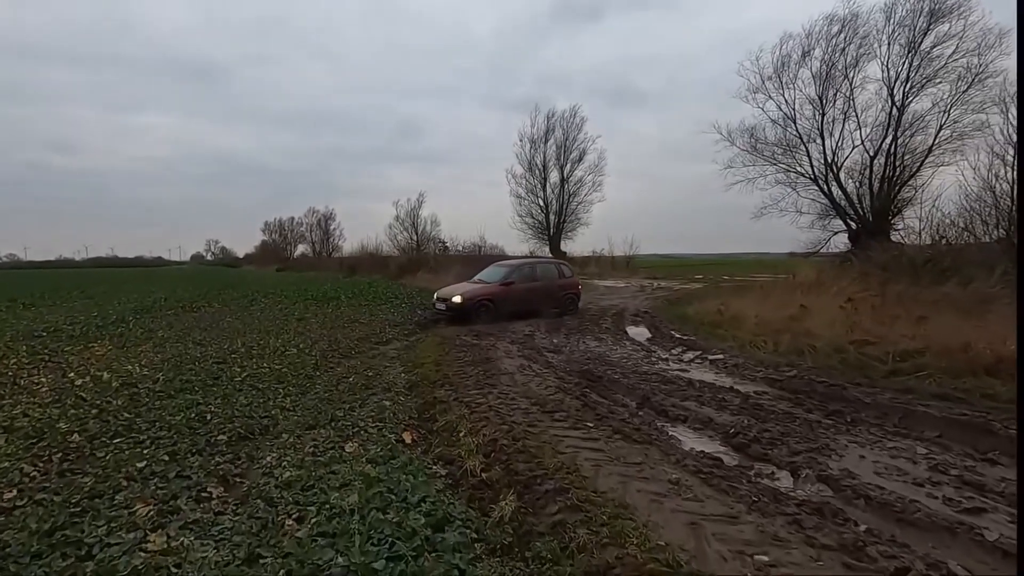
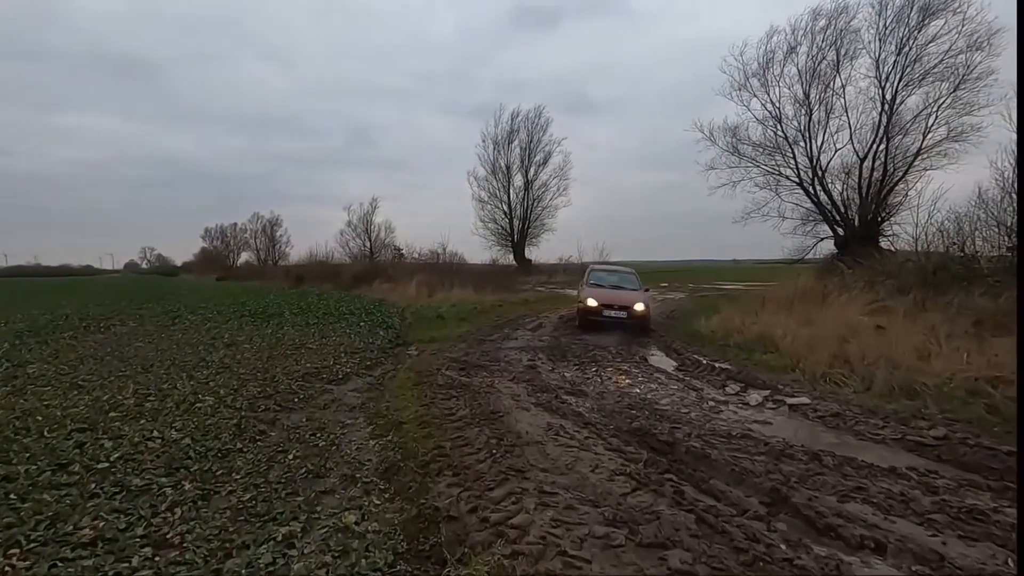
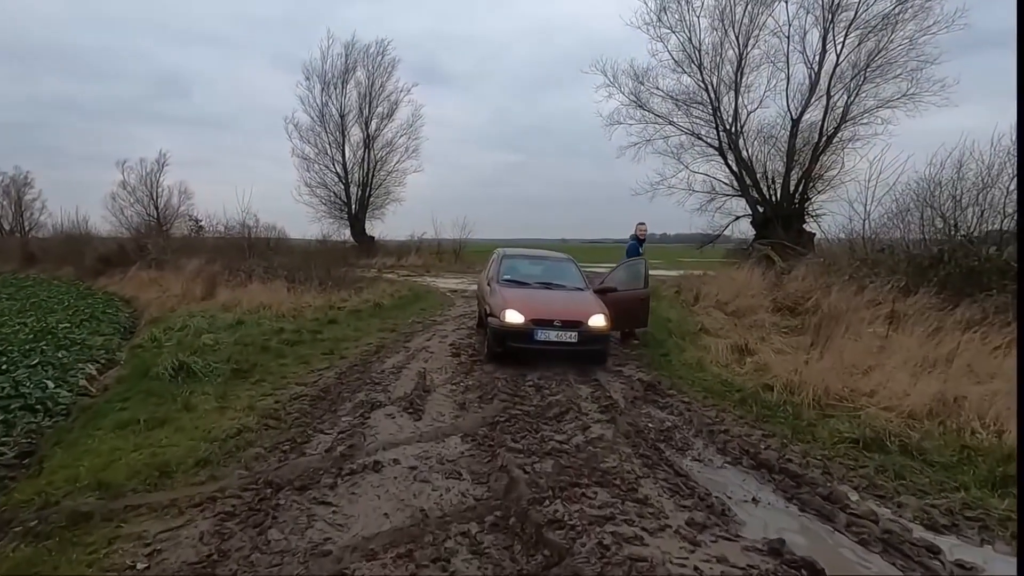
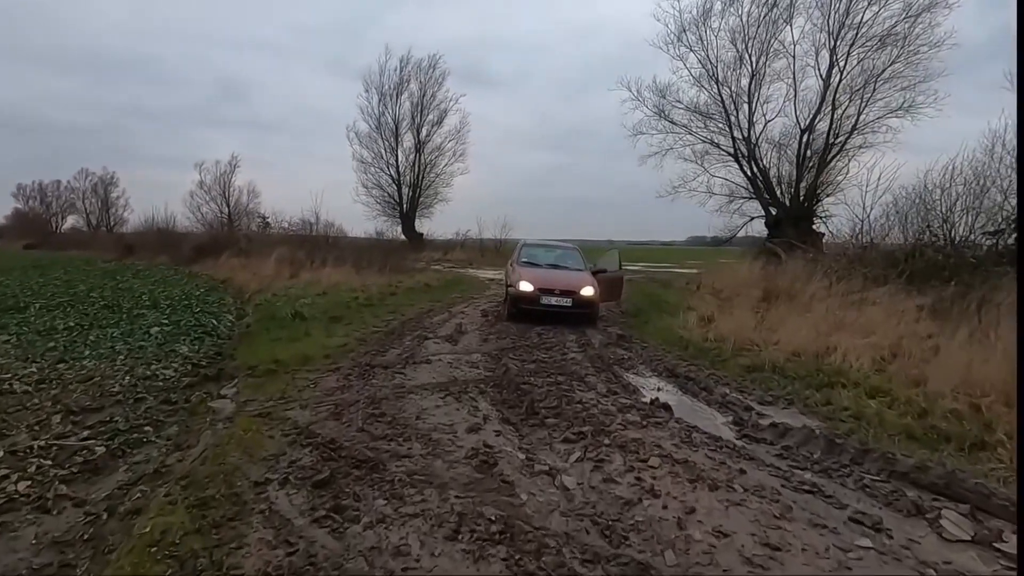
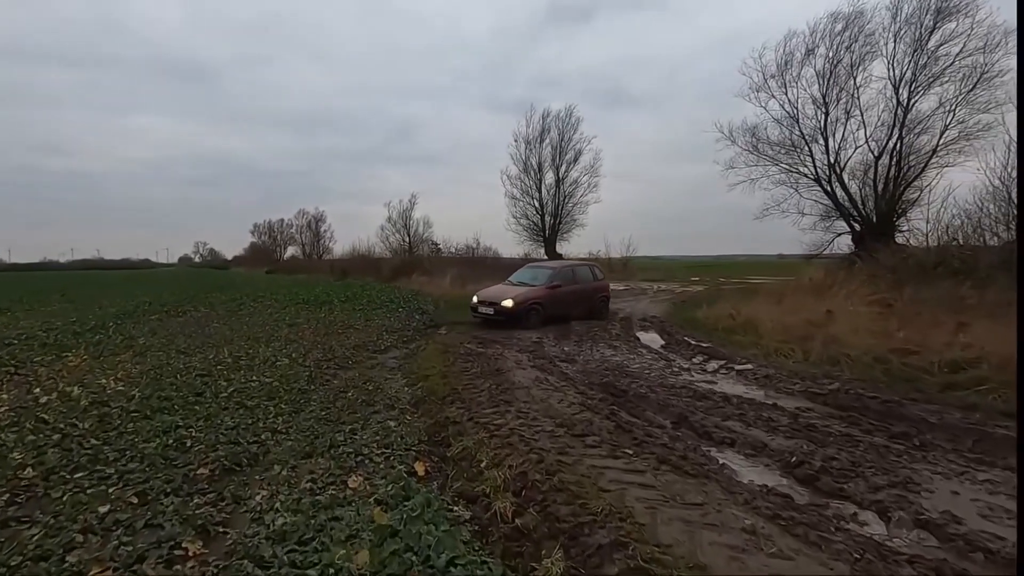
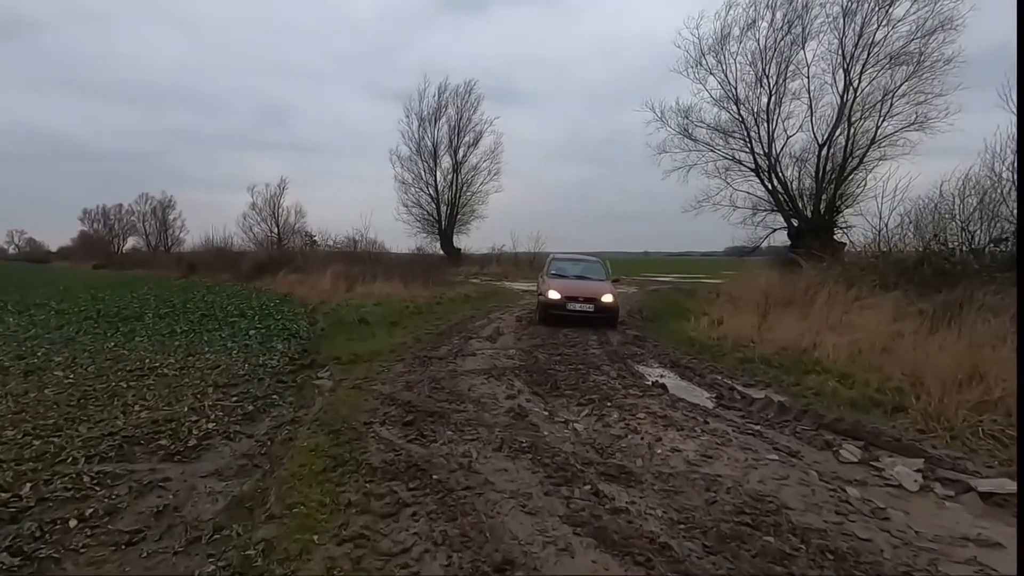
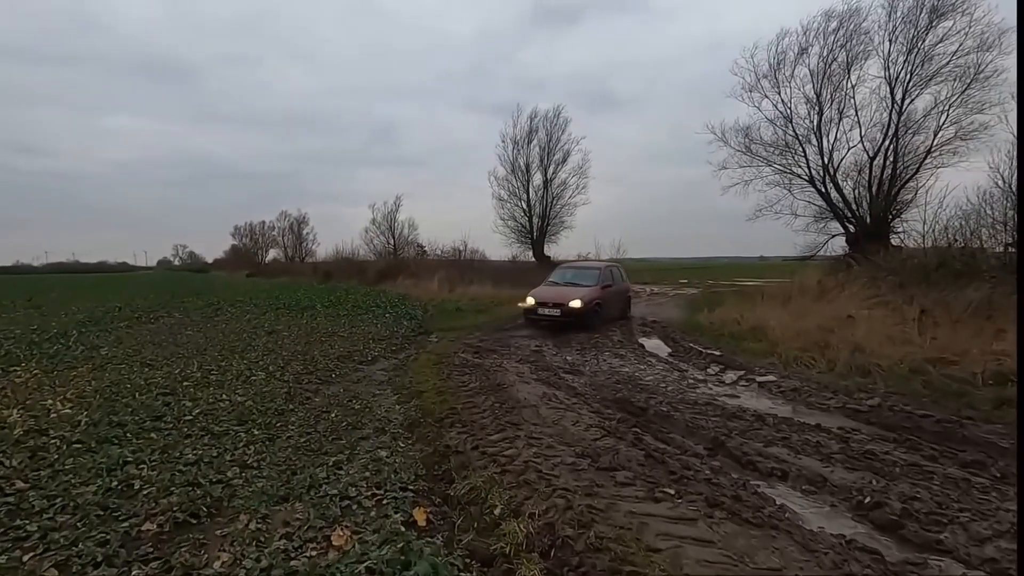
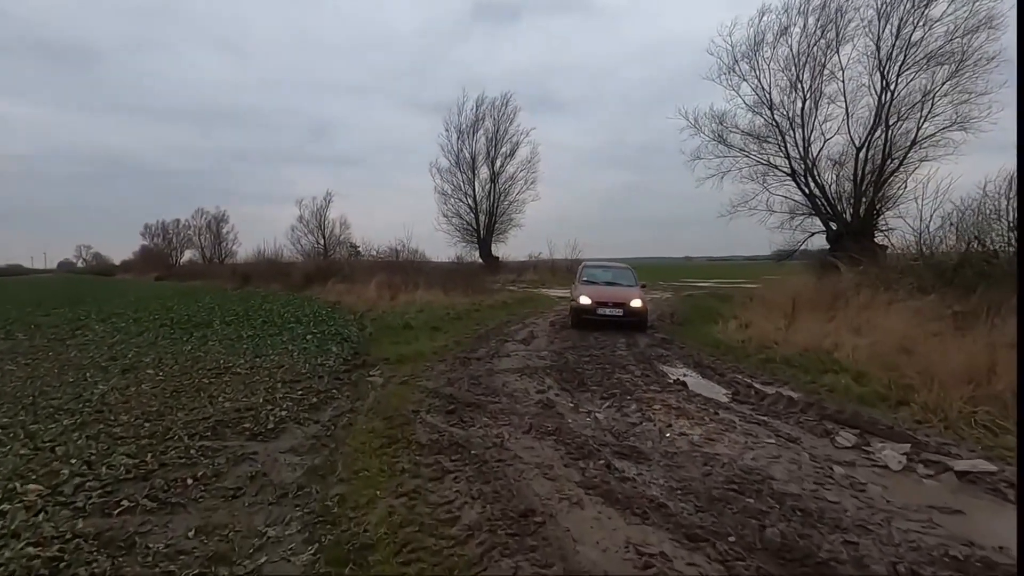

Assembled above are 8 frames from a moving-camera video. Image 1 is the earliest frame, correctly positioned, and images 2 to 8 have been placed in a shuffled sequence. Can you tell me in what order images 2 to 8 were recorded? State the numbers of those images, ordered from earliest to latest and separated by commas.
5, 7, 2, 8, 6, 4, 3
